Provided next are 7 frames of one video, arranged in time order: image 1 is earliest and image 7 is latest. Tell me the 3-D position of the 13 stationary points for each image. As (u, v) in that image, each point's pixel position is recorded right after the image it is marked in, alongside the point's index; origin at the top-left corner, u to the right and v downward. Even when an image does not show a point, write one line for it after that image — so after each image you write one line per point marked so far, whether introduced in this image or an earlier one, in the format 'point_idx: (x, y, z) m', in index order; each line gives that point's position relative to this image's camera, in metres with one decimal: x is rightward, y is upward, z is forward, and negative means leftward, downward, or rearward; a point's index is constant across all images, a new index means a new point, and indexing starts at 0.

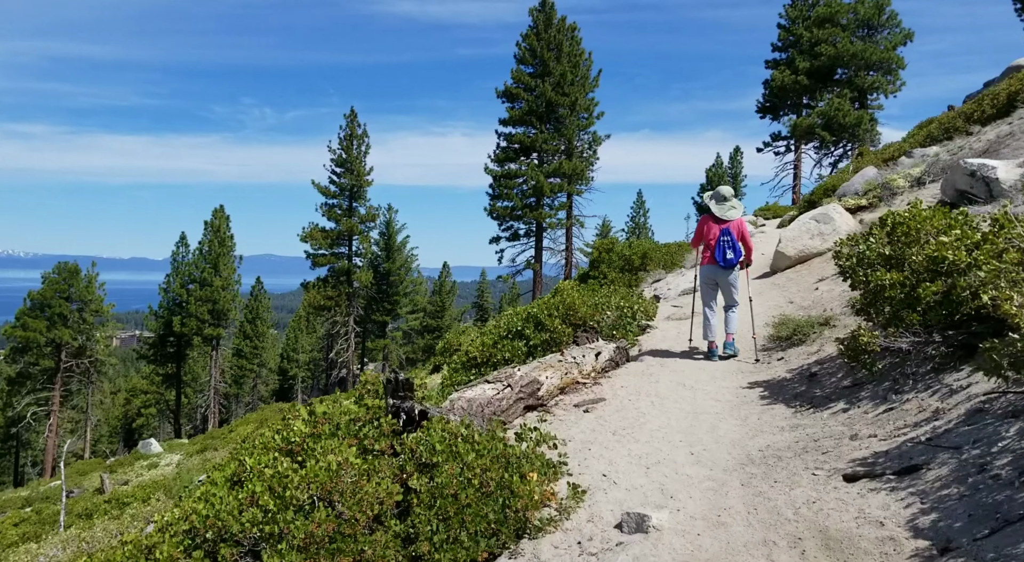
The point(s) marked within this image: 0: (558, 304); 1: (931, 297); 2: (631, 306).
0: (+0.8, -0.4, +13.0) m
1: (+4.1, -0.2, +7.1) m
2: (+2.1, -0.5, +12.9) m
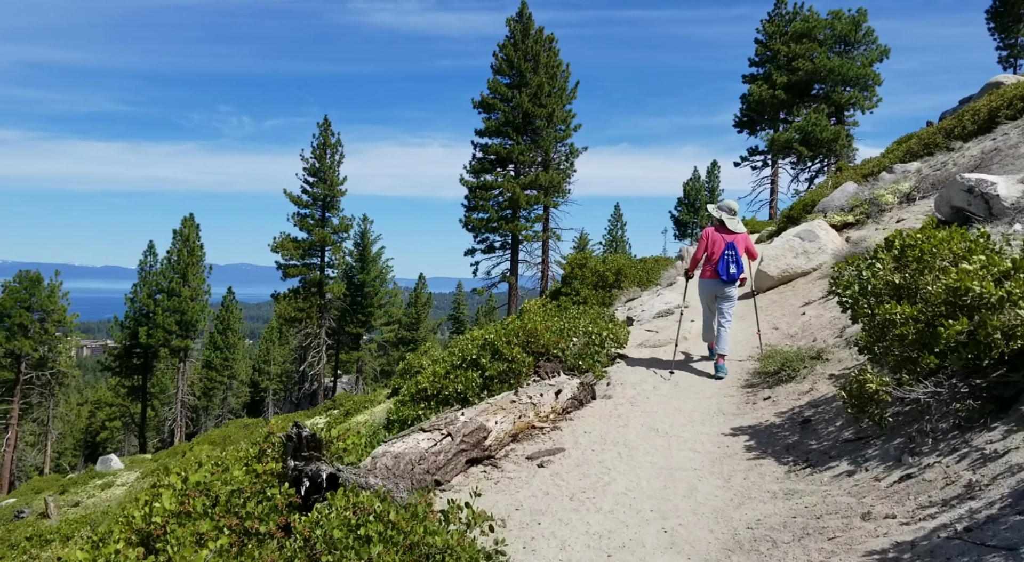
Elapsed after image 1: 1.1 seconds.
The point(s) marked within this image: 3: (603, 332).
0: (+0.1, -0.7, +11.6) m
1: (+3.6, -0.5, +5.9) m
2: (+1.4, -0.8, +11.5) m
3: (+1.5, -0.8, +11.8) m
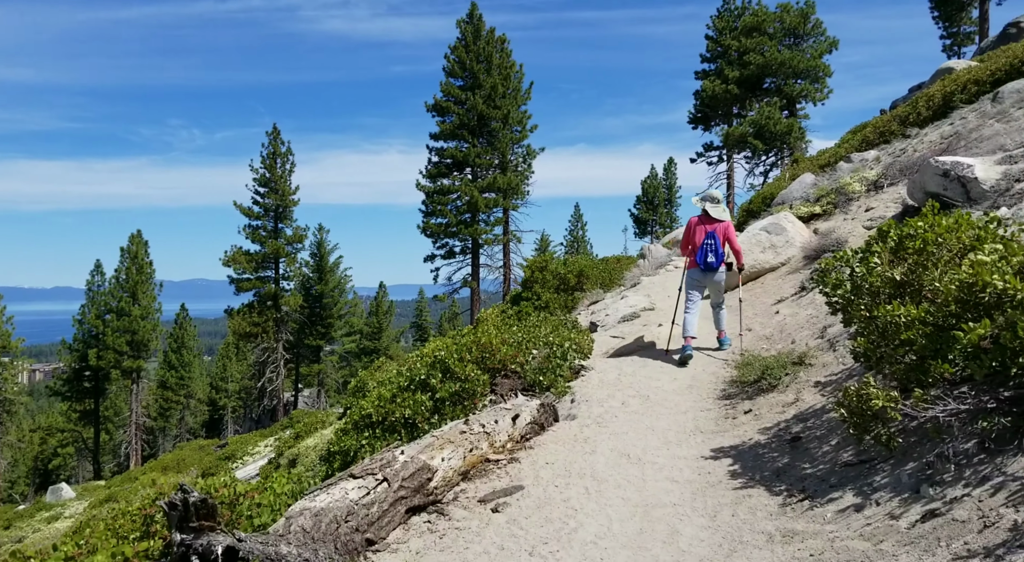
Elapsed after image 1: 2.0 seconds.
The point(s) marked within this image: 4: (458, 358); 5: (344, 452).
0: (-0.6, -0.9, +10.5) m
1: (+3.2, -0.4, +5.0) m
2: (+0.7, -0.9, +10.5) m
3: (+0.8, -0.9, +10.8) m
4: (-0.7, -1.1, +10.0) m
5: (-2.3, -2.4, +10.1) m
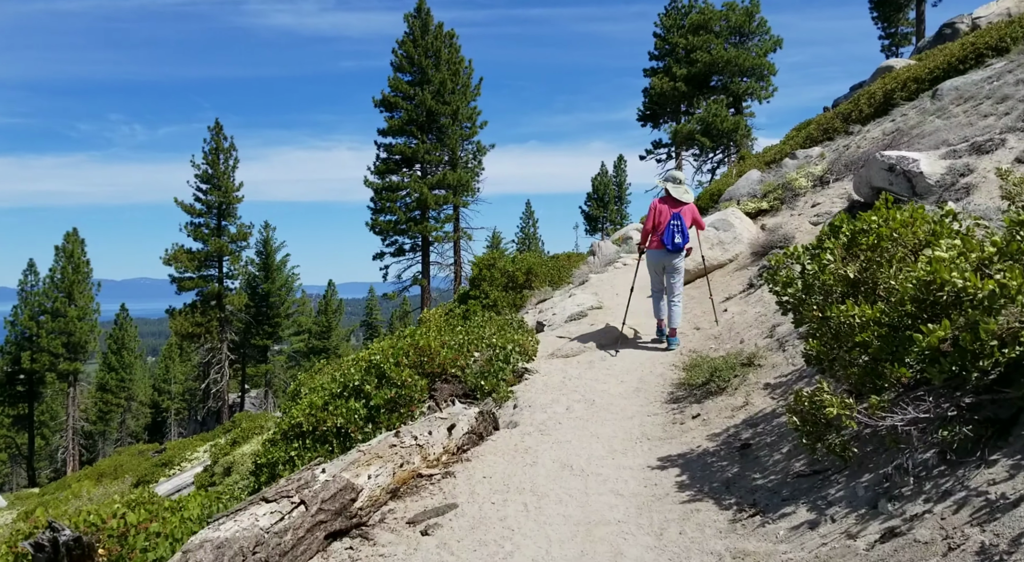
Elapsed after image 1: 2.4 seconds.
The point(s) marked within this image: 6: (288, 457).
0: (-1.4, -0.9, +10.0) m
1: (+2.7, -0.4, +4.7) m
2: (-0.1, -0.9, +10.0) m
3: (0.0, -0.9, +10.3) m
4: (-1.5, -1.0, +9.5) m
5: (-3.1, -2.4, +9.4) m
6: (-2.8, -2.2, +9.2) m
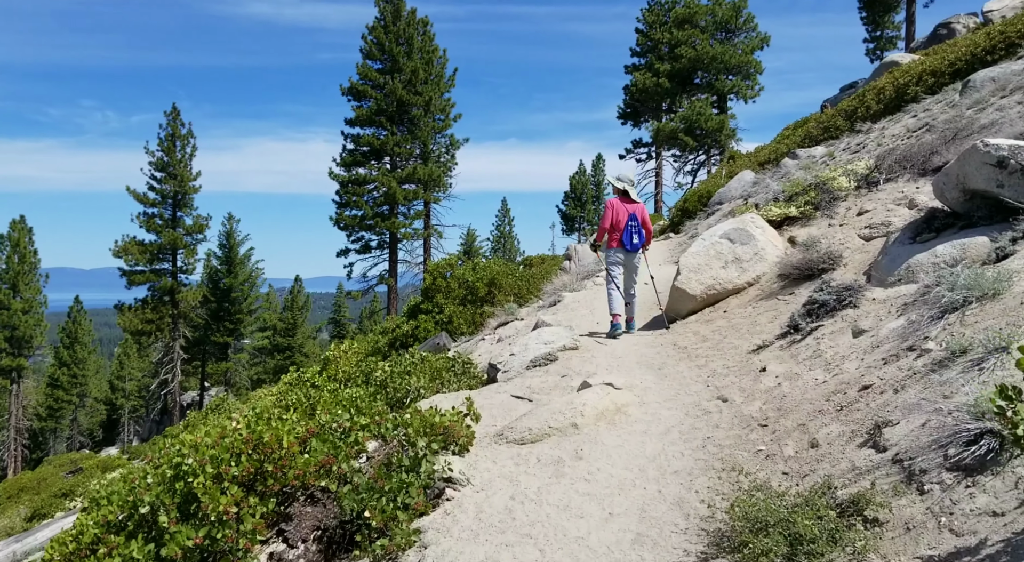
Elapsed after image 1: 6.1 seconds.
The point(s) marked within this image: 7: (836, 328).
0: (-2.1, -1.2, +5.9) m
1: (+2.2, -0.9, +0.7) m
2: (-0.8, -1.3, +6.0) m
3: (-0.7, -1.3, +6.3) m
4: (-2.2, -1.4, +5.4) m
5: (-3.8, -2.7, +5.3) m
6: (-3.5, -2.6, +5.1) m
7: (+3.5, -0.5, +7.9) m
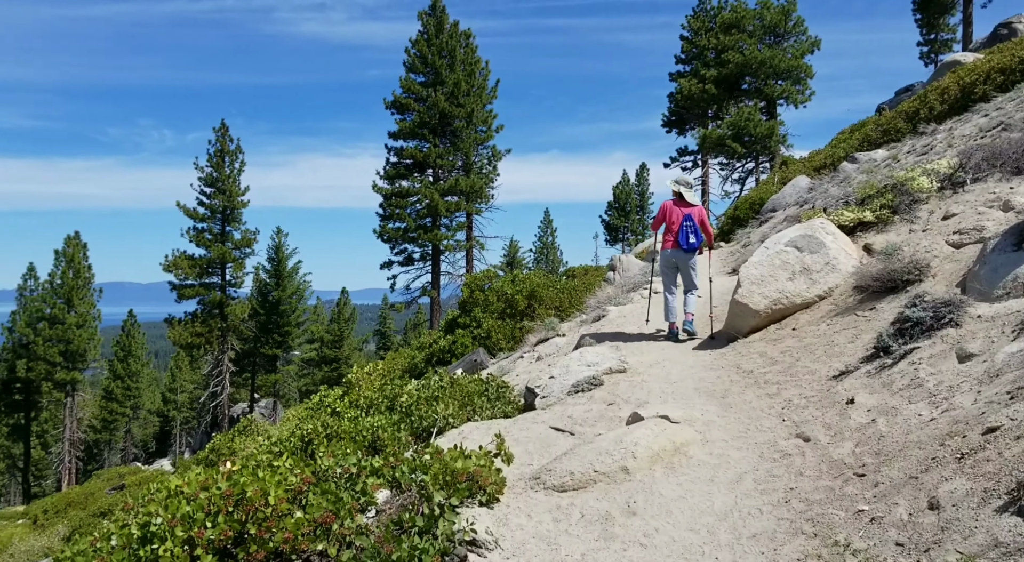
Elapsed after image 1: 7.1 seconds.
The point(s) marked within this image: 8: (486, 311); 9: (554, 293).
0: (-1.8, -1.4, +5.0) m
1: (+2.1, -0.9, -0.4) m
2: (-0.5, -1.4, +5.0) m
3: (-0.5, -1.4, +5.3) m
4: (-2.0, -1.6, +4.5) m
5: (-3.6, -2.8, +4.4) m
6: (-3.3, -2.7, +4.2) m
7: (+3.8, -0.6, +6.6) m
8: (-0.7, -0.8, +17.0) m
9: (+0.9, -0.4, +17.5) m
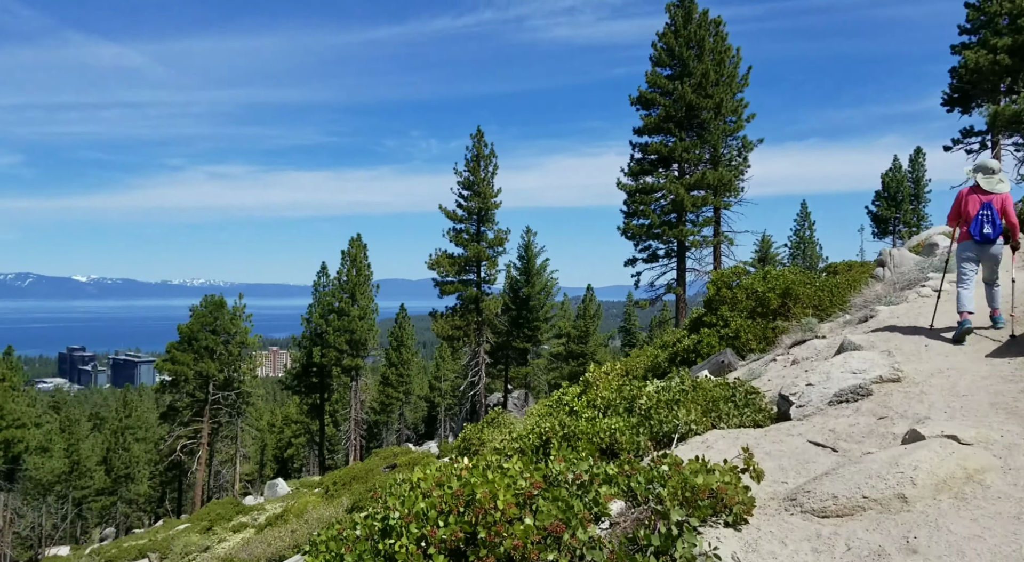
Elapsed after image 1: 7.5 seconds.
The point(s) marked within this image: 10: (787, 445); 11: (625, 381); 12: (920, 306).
0: (-0.2, -1.4, +5.0) m
1: (+1.7, -0.9, -1.4) m
2: (+1.0, -1.4, +4.6) m
3: (+1.1, -1.4, +4.8) m
4: (-0.5, -1.5, +4.6) m
5: (-2.1, -2.8, +5.0) m
6: (-1.9, -2.7, +4.8) m
7: (+5.7, -0.6, +4.7) m
8: (+4.8, -0.7, +15.9) m
9: (+6.4, -0.3, +15.9) m
10: (+2.5, -1.5, +6.7) m
11: (+1.6, -1.3, +10.2) m
12: (+6.7, -0.4, +12.0) m
